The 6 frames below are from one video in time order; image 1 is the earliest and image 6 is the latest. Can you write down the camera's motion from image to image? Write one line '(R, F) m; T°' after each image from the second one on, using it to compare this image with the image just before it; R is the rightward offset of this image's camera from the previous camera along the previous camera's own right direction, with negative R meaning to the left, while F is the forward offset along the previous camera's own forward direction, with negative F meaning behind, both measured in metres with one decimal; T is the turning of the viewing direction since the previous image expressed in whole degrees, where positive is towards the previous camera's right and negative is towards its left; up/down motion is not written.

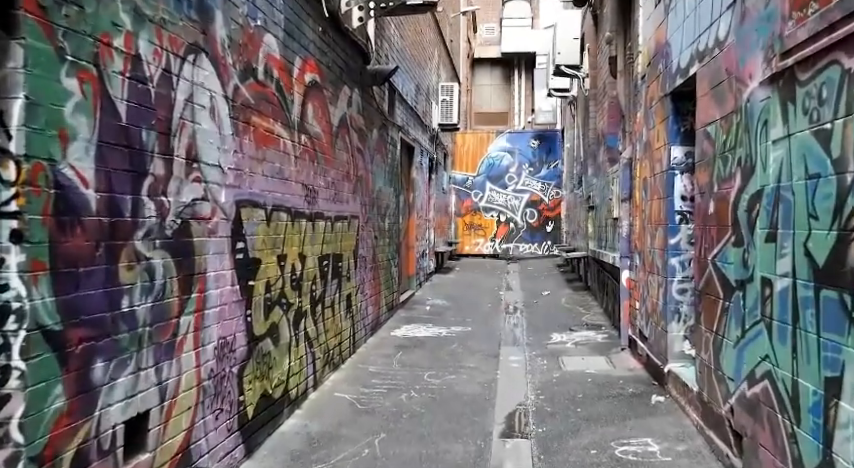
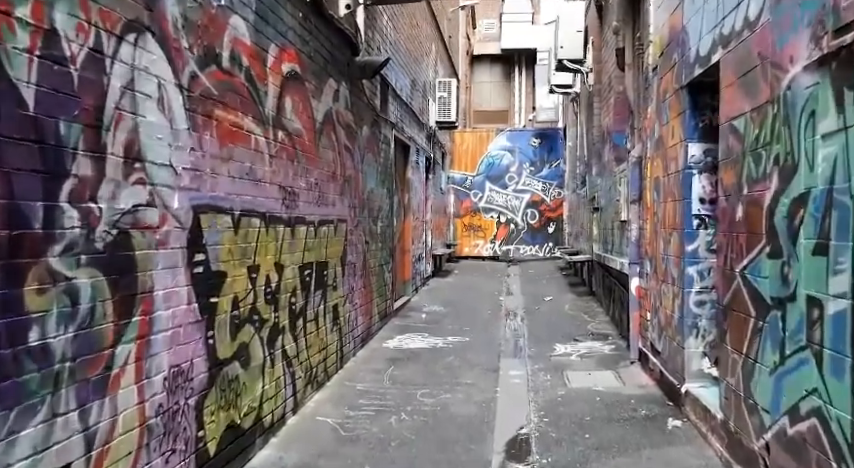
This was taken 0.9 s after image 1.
(+0.1, +0.6) m; 0°
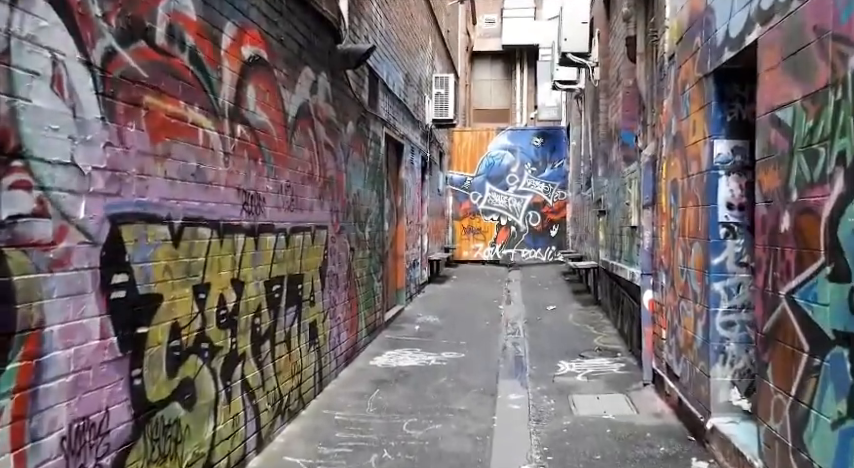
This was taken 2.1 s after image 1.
(+0.1, +0.7) m; 0°
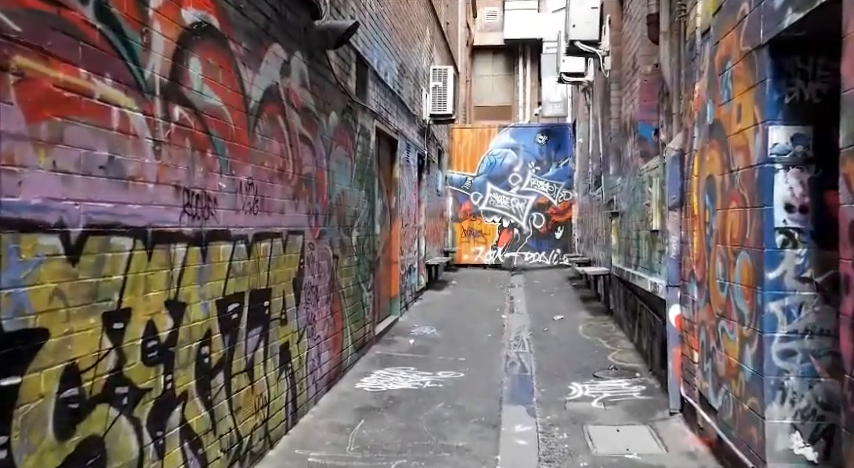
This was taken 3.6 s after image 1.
(+0.1, +0.9) m; 0°
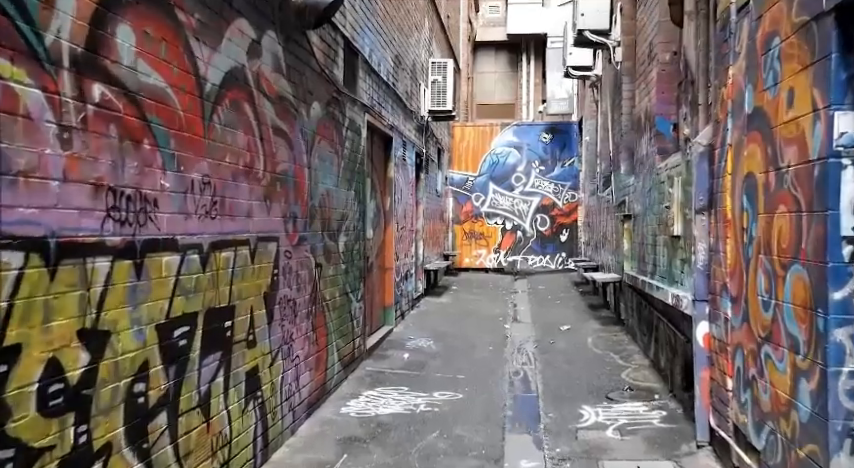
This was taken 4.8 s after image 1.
(+0.1, +0.7) m; 0°
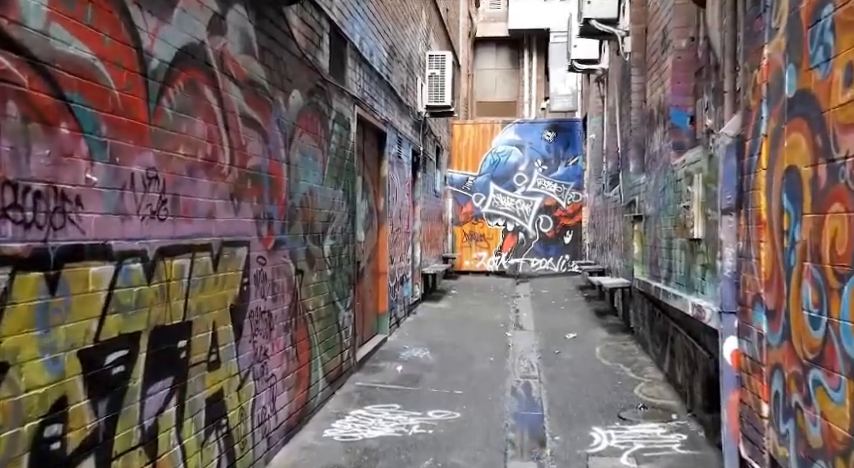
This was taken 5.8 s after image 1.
(+0.1, +0.6) m; 0°
